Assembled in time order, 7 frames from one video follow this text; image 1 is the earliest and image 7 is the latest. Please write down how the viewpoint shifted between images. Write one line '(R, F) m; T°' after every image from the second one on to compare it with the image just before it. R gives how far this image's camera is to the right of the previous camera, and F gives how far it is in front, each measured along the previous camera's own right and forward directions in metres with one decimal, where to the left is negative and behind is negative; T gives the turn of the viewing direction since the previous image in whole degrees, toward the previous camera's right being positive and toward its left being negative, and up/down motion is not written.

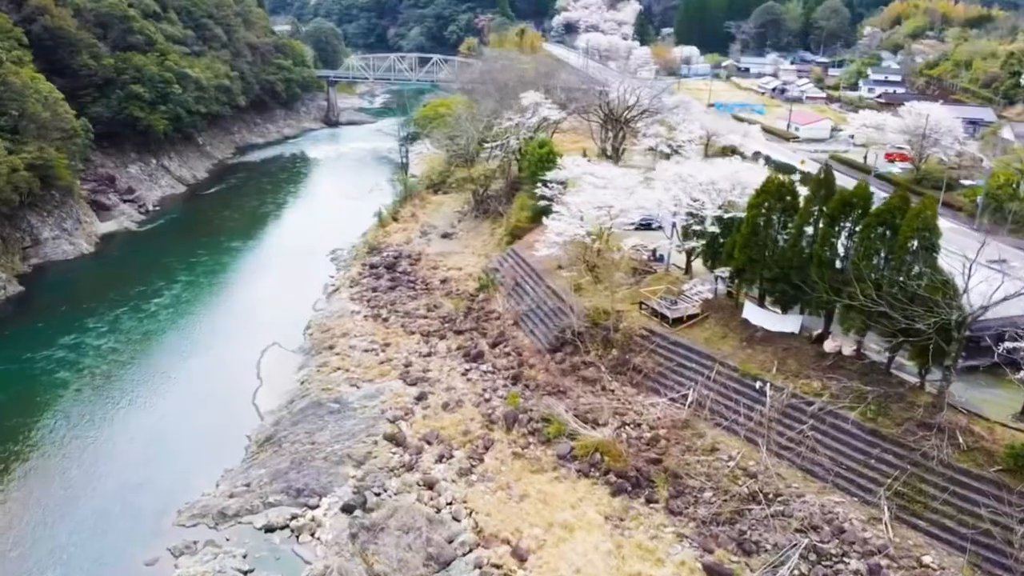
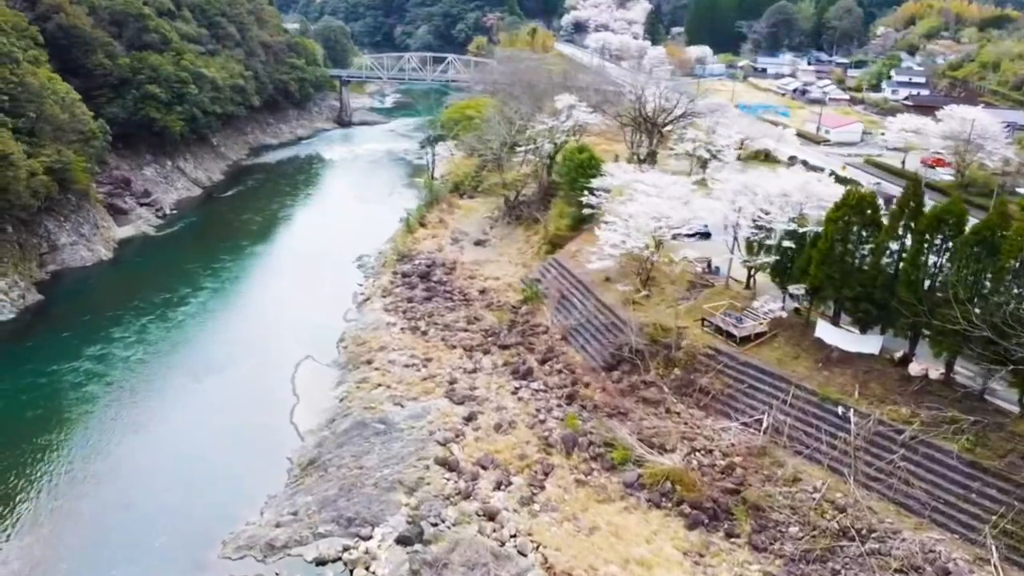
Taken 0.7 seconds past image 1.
(-0.9, +0.6) m; 0°
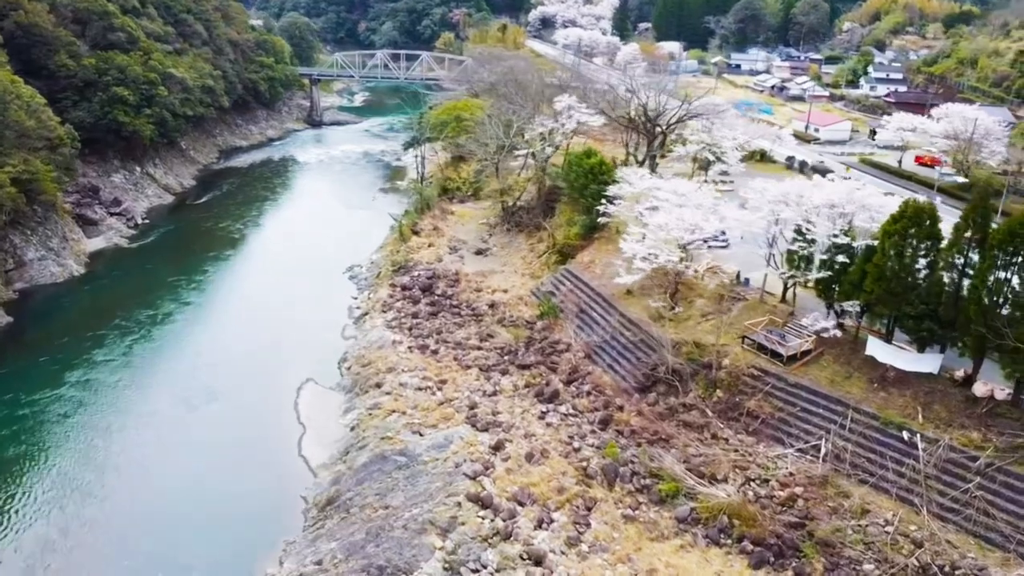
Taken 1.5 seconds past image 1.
(-1.0, +0.8) m; +3°
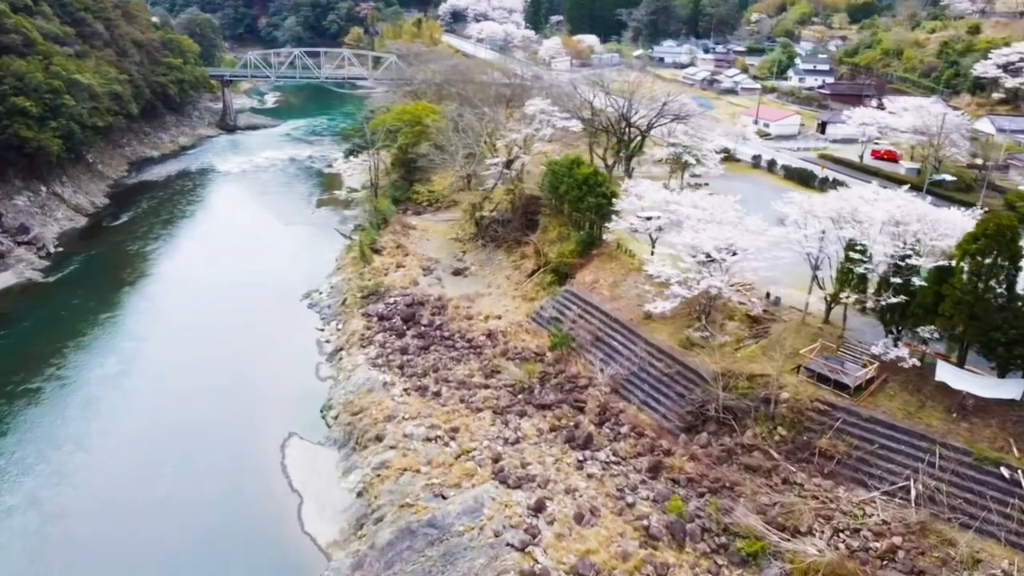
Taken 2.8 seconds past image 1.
(-1.6, +1.5) m; +7°
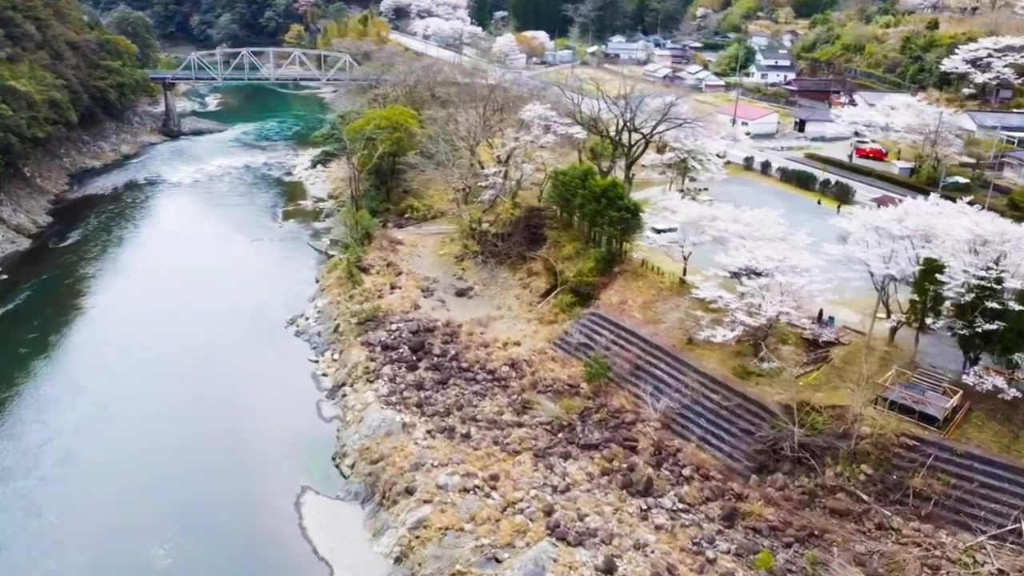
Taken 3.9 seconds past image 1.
(-1.4, +1.2) m; +5°
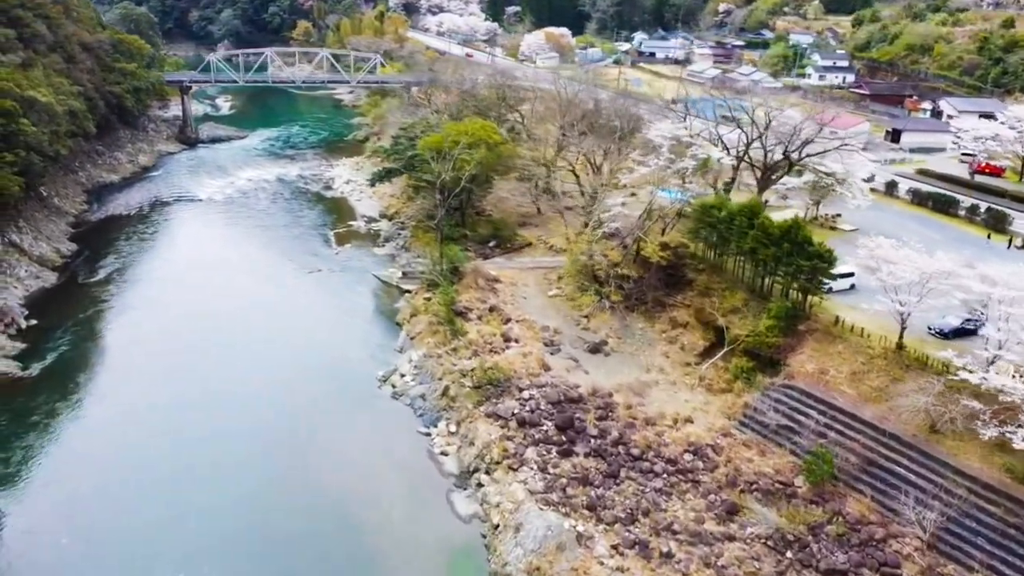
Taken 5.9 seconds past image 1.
(-2.6, +2.4) m; +1°
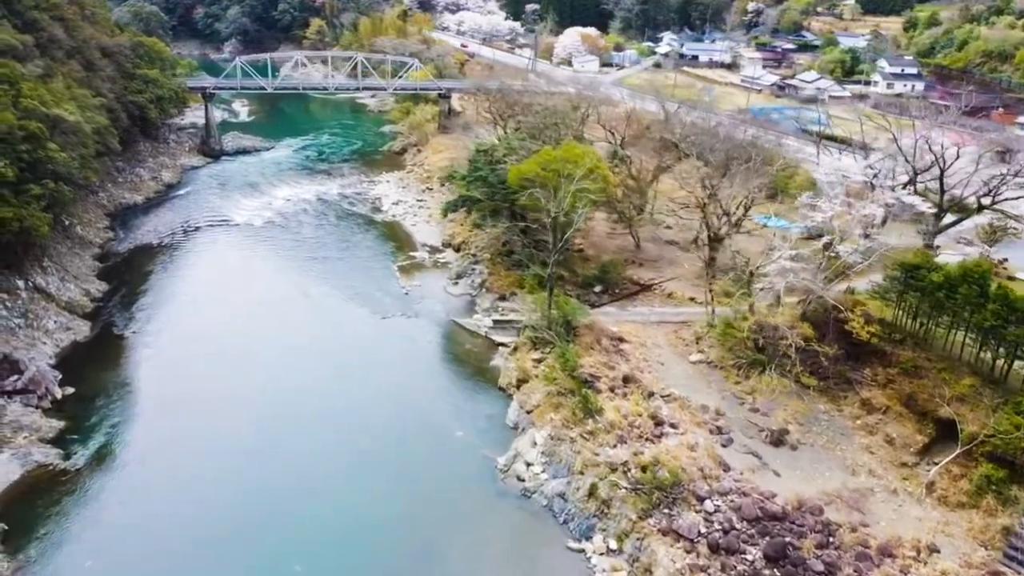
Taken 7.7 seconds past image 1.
(-2.3, +2.4) m; +1°
